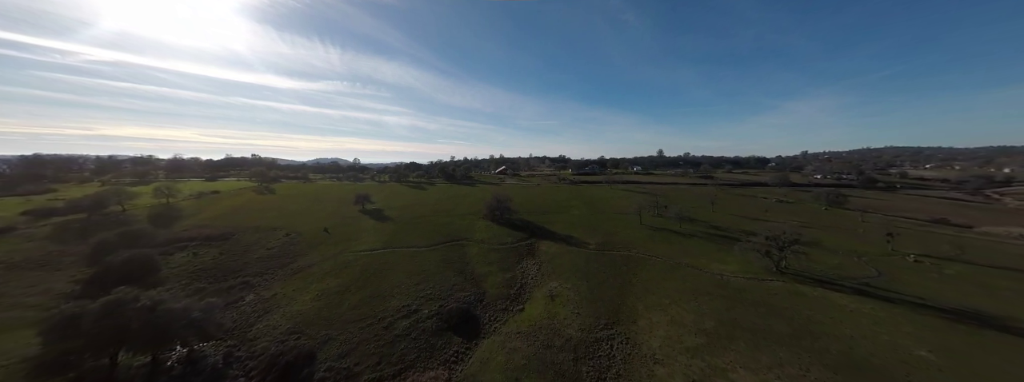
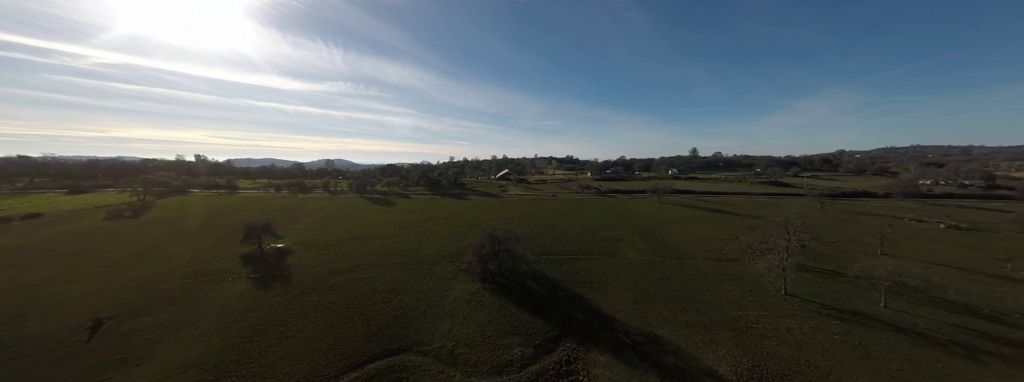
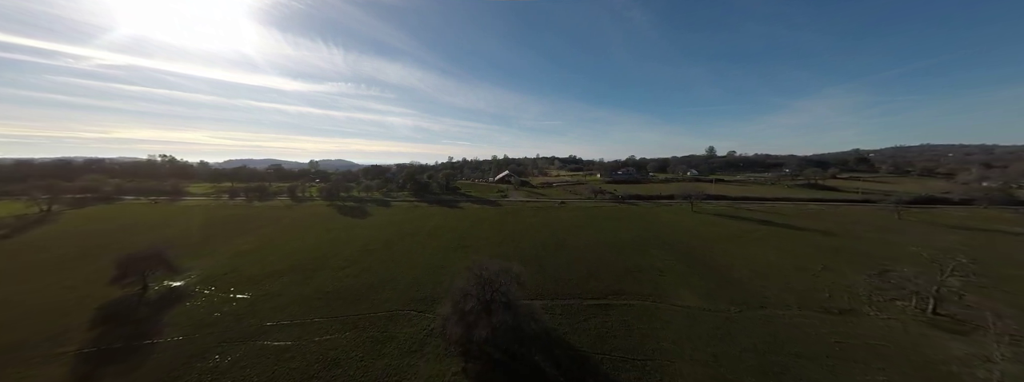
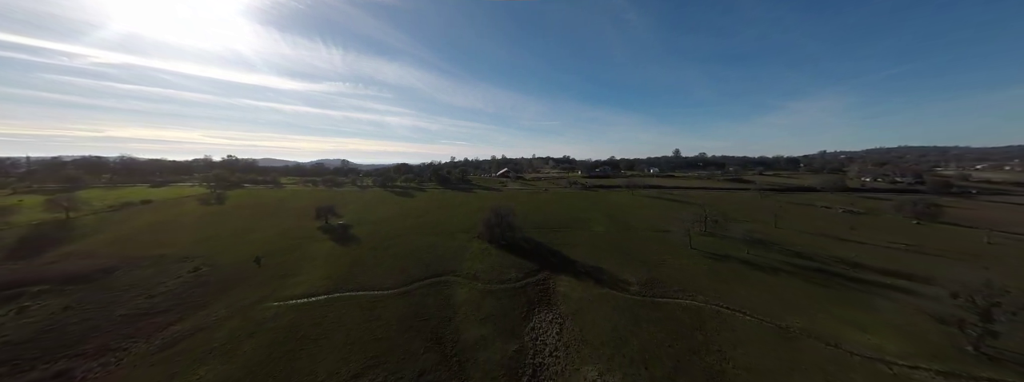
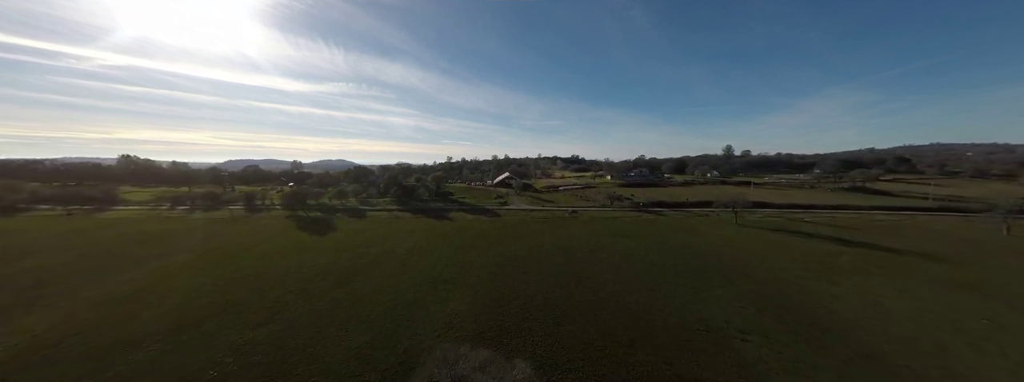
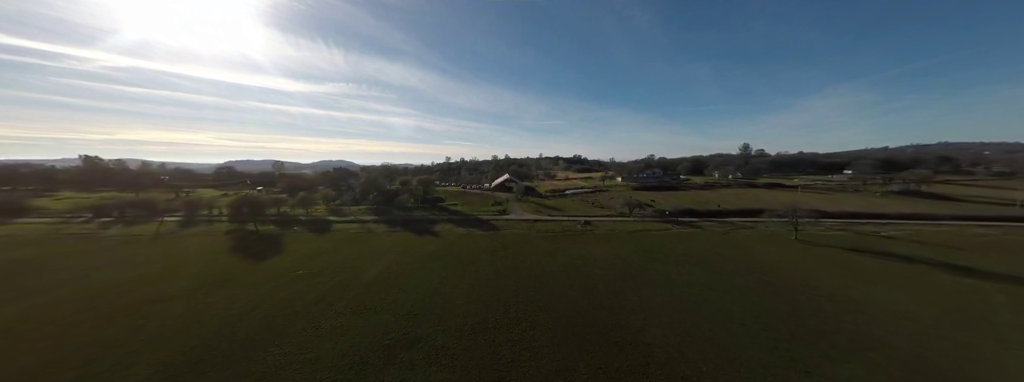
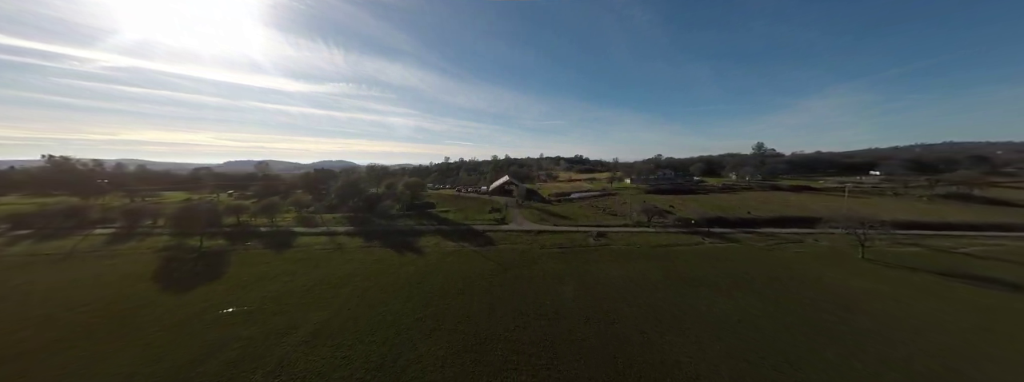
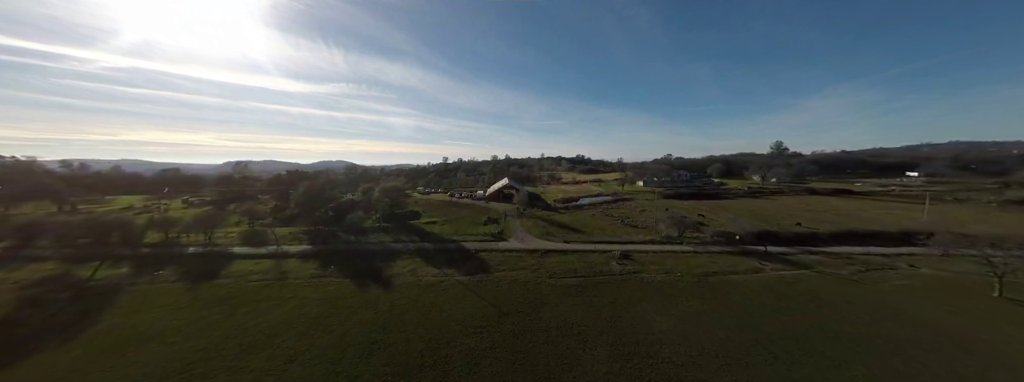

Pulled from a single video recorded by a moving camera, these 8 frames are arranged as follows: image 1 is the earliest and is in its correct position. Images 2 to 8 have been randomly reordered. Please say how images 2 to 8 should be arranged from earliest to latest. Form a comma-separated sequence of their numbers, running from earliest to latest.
4, 2, 3, 5, 6, 7, 8
